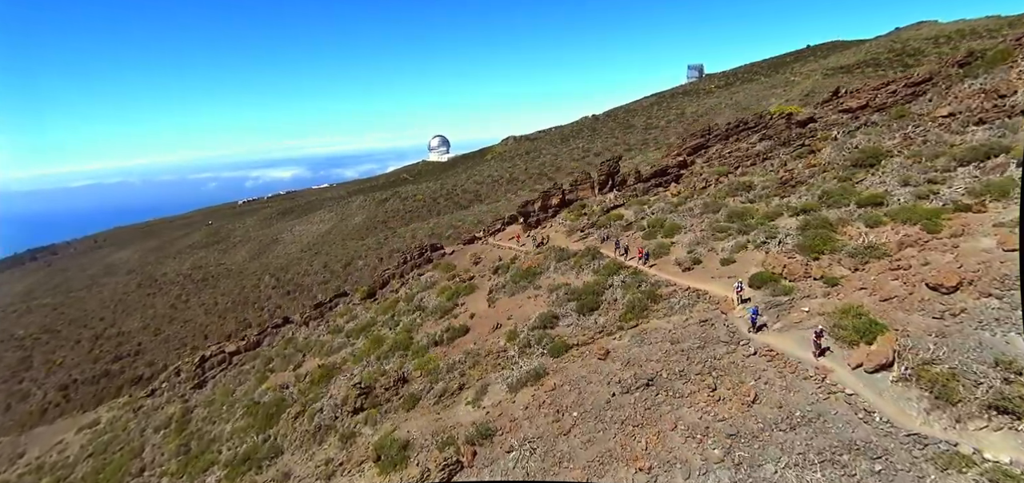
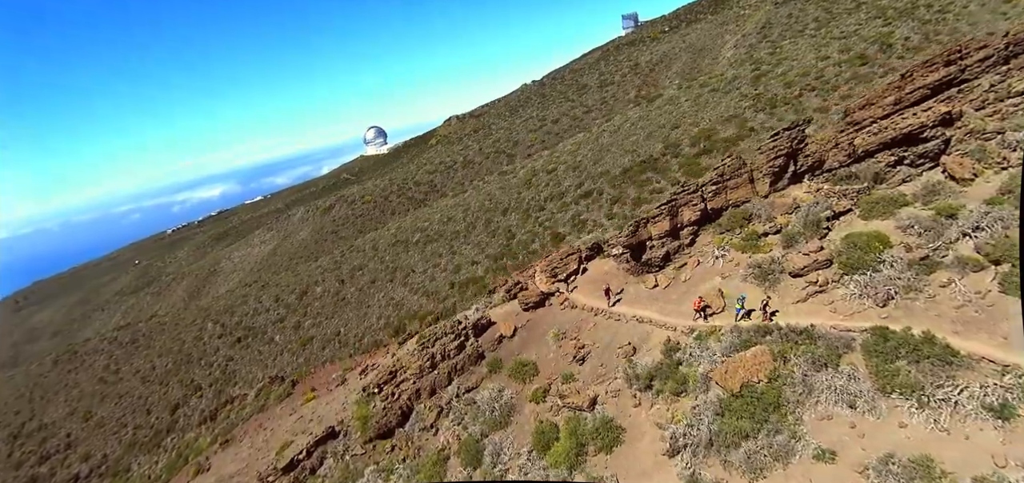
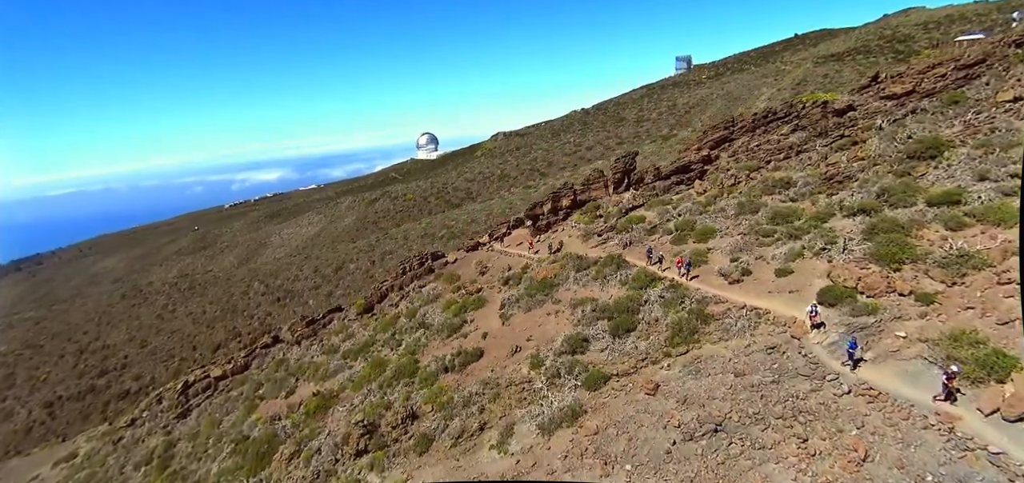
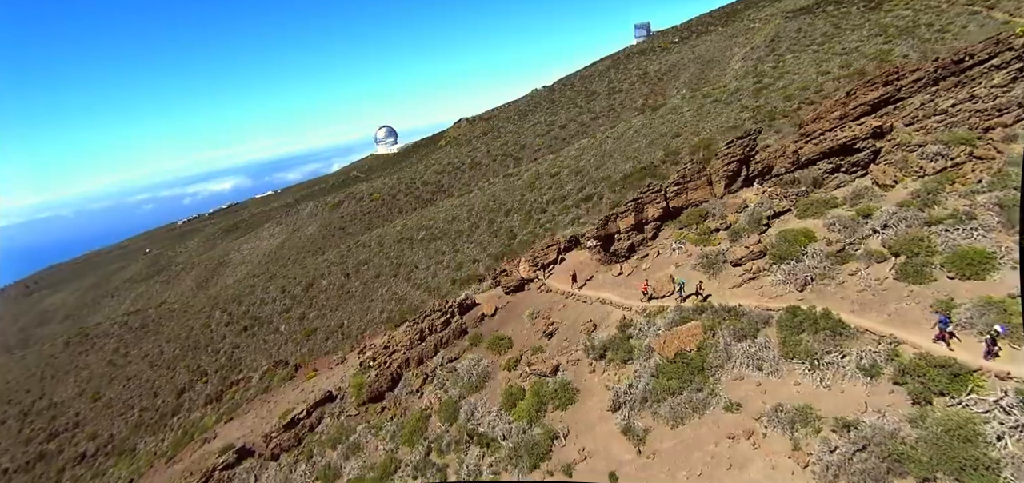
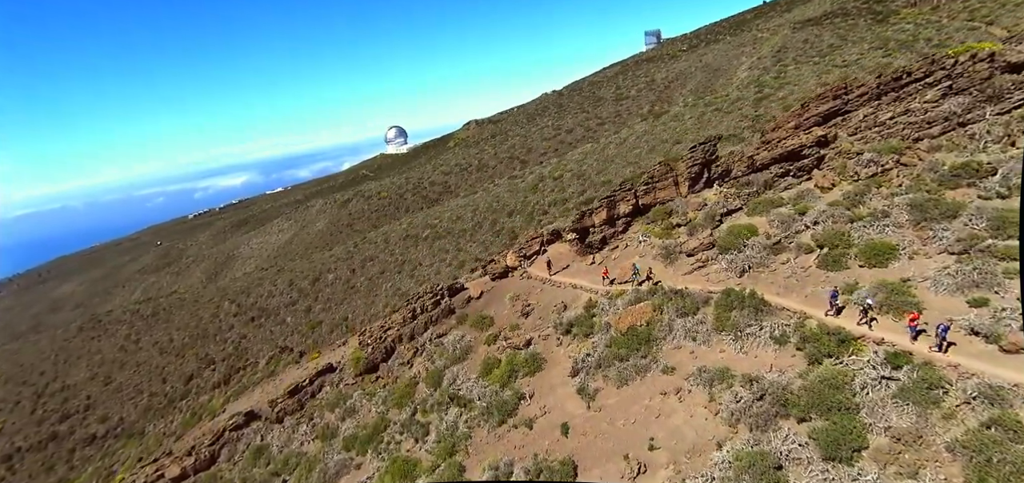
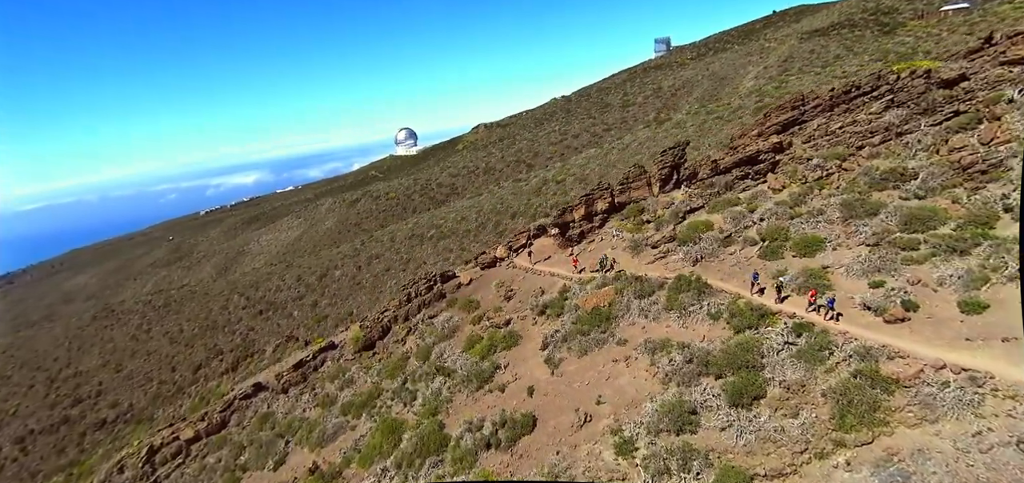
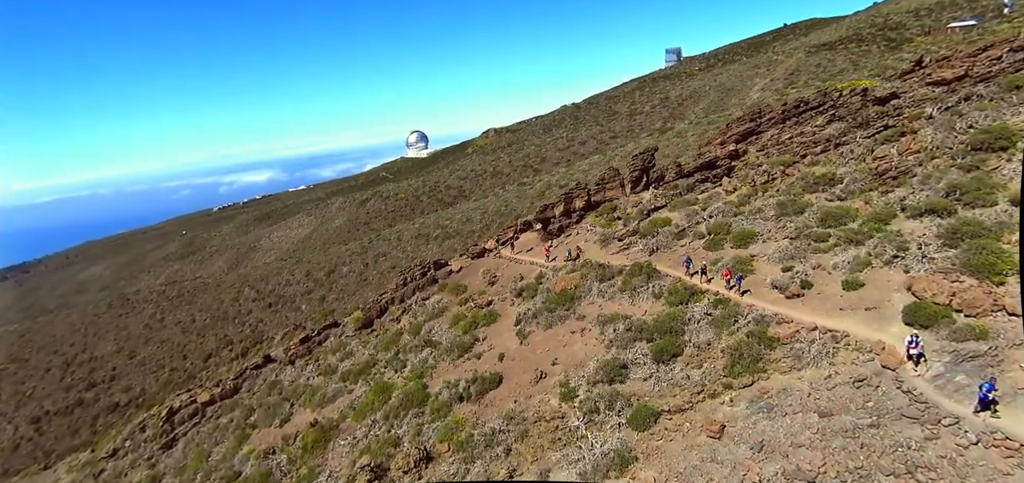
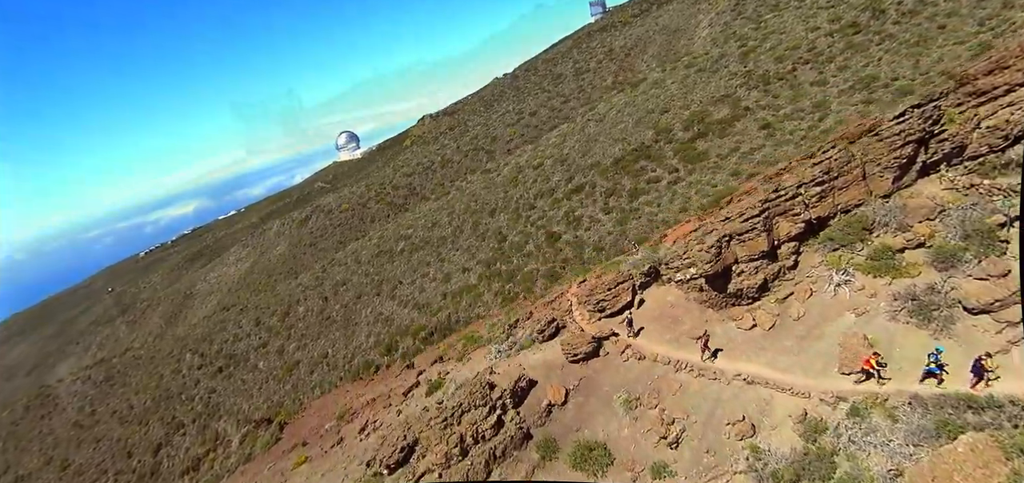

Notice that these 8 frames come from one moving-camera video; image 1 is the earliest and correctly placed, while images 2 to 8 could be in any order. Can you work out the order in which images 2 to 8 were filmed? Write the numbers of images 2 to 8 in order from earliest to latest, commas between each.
3, 7, 6, 5, 4, 2, 8
